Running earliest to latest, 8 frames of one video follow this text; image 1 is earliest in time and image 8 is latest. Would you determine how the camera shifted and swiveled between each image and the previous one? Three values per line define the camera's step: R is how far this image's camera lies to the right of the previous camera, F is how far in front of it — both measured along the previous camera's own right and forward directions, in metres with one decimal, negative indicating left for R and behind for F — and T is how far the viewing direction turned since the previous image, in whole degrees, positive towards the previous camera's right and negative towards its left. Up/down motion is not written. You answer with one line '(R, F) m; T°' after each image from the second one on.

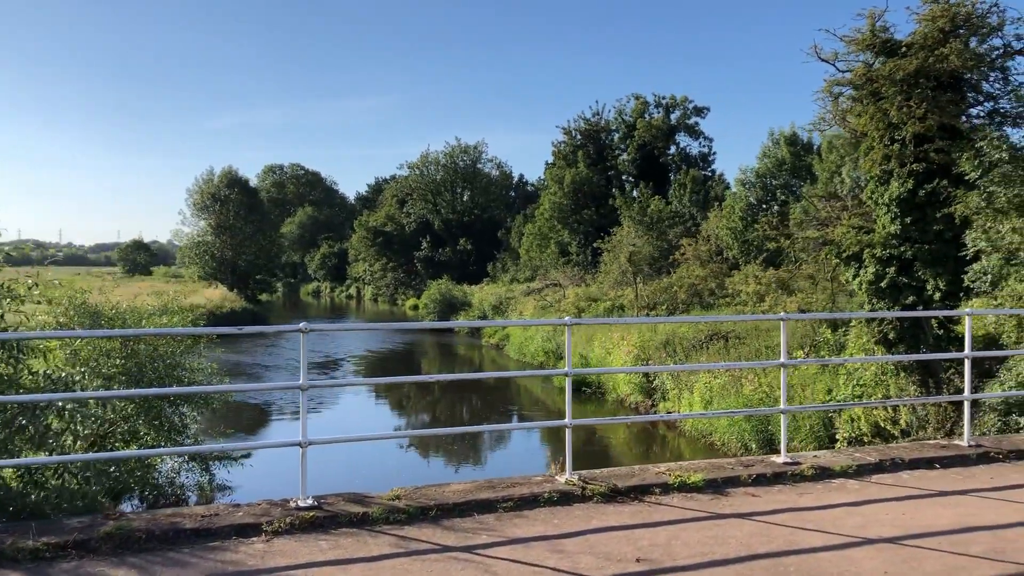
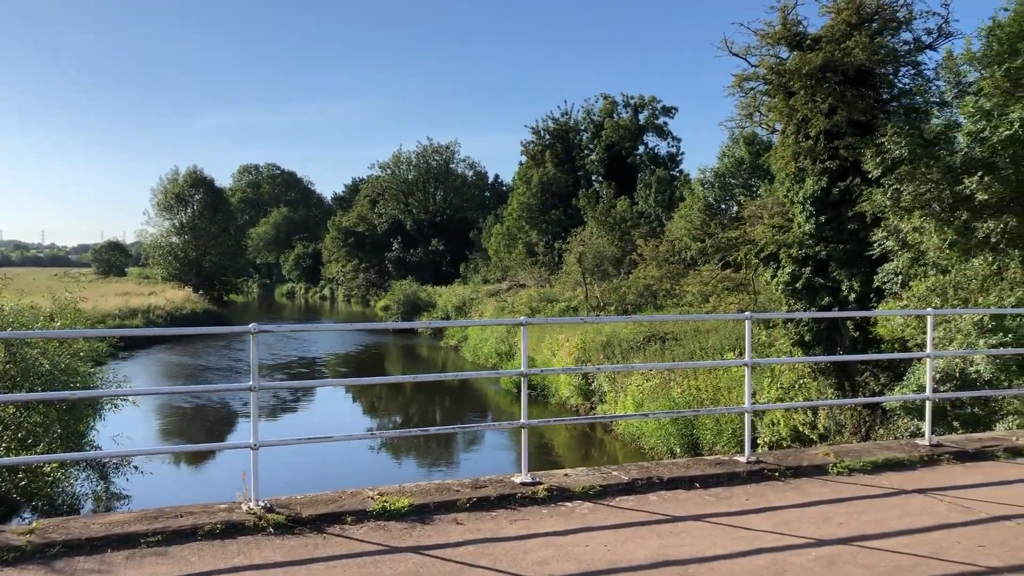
(+1.1, +0.4) m; +1°
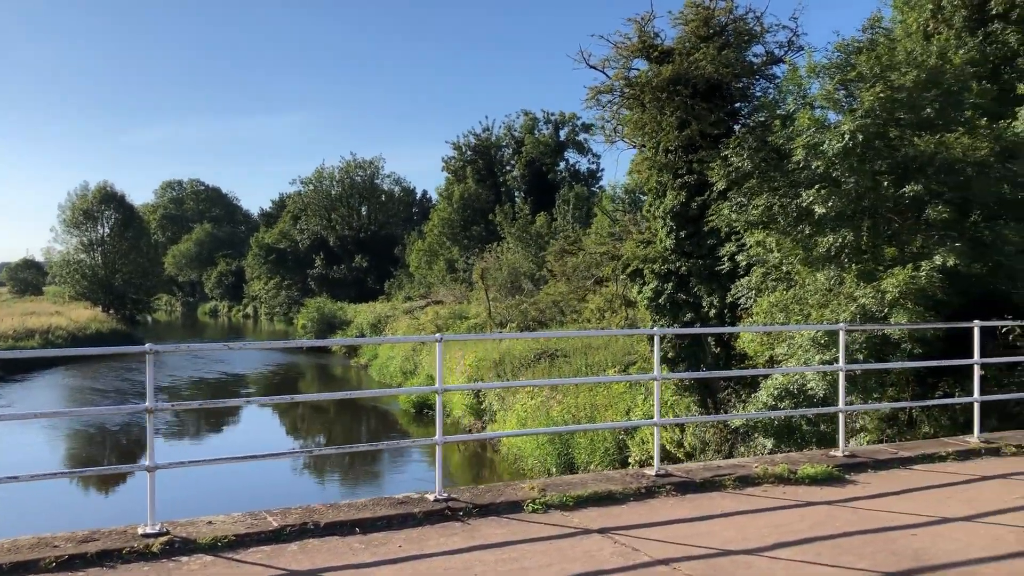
(+1.1, +0.4) m; +4°
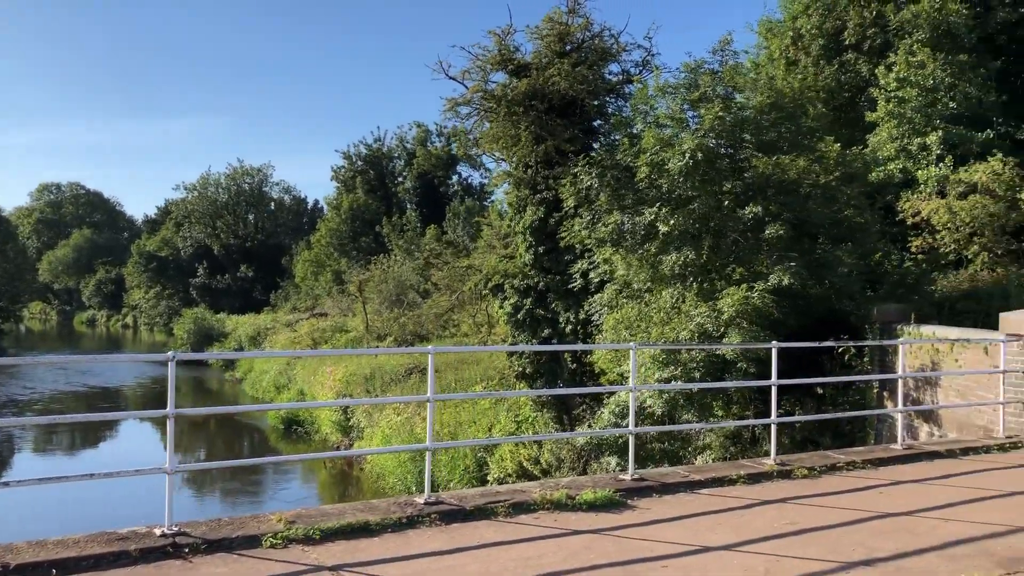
(+0.6, +0.2) m; +6°
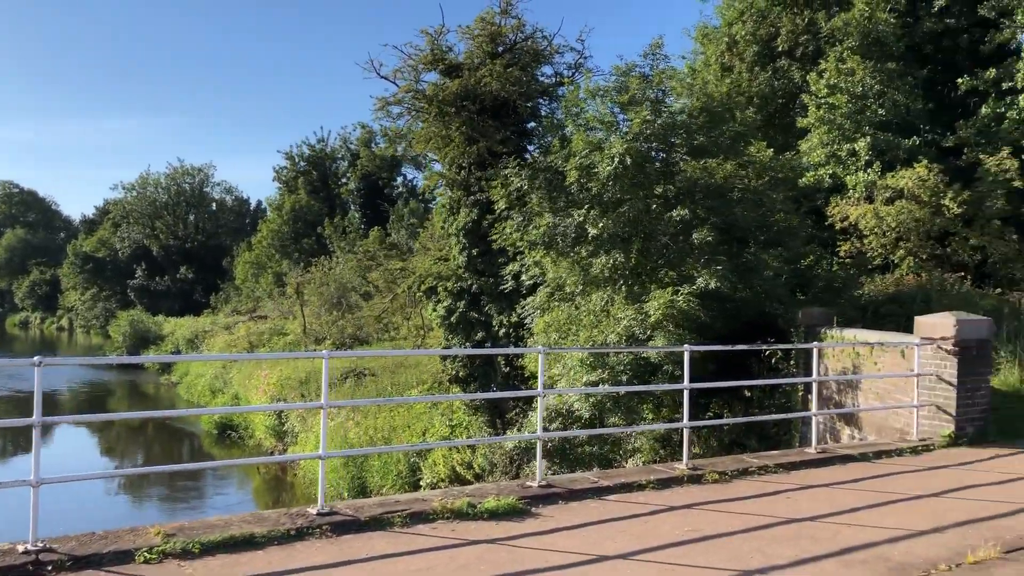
(+0.2, +0.1) m; +3°
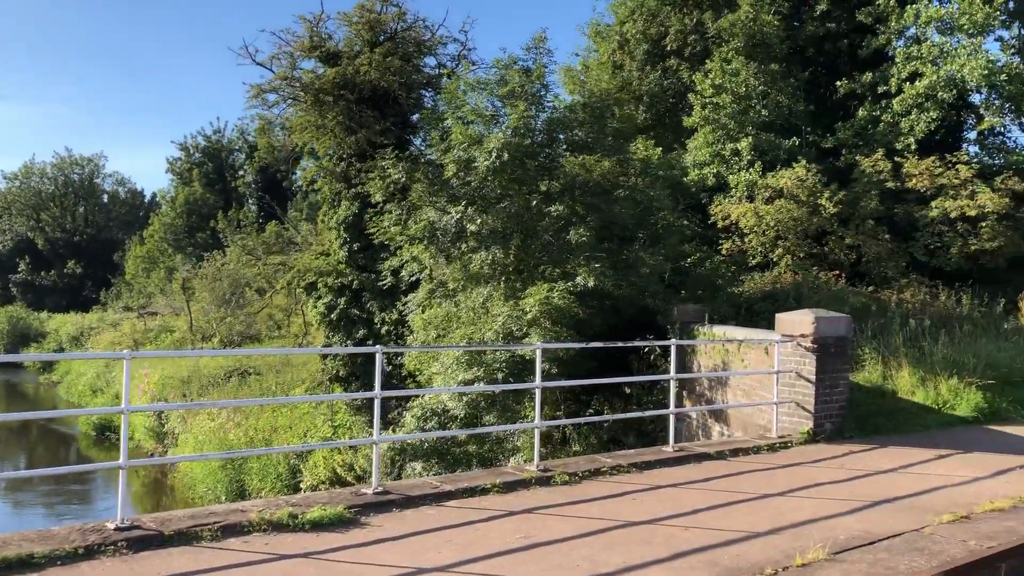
(+0.3, +0.2) m; +6°
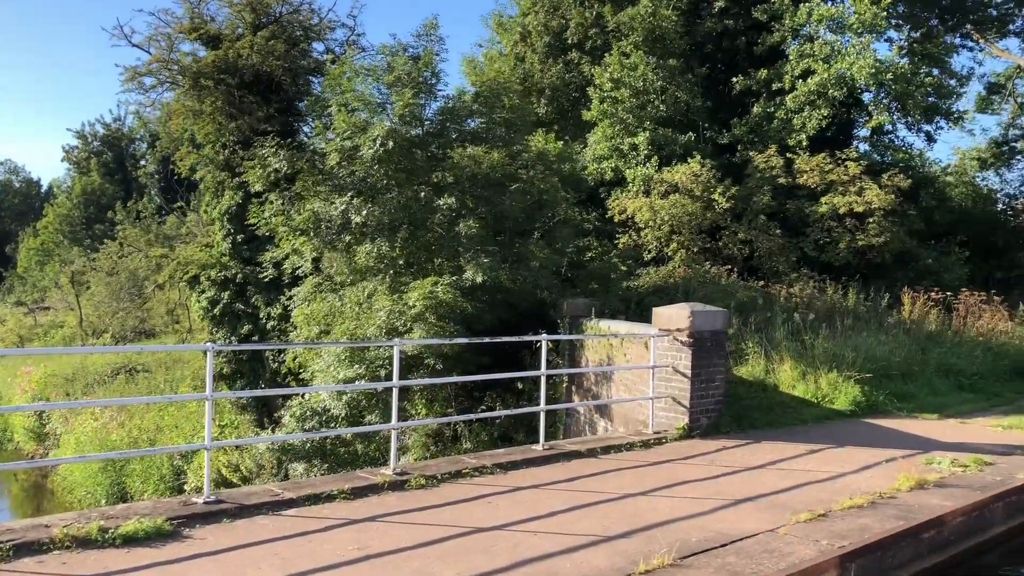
(+0.3, +0.2) m; +5°
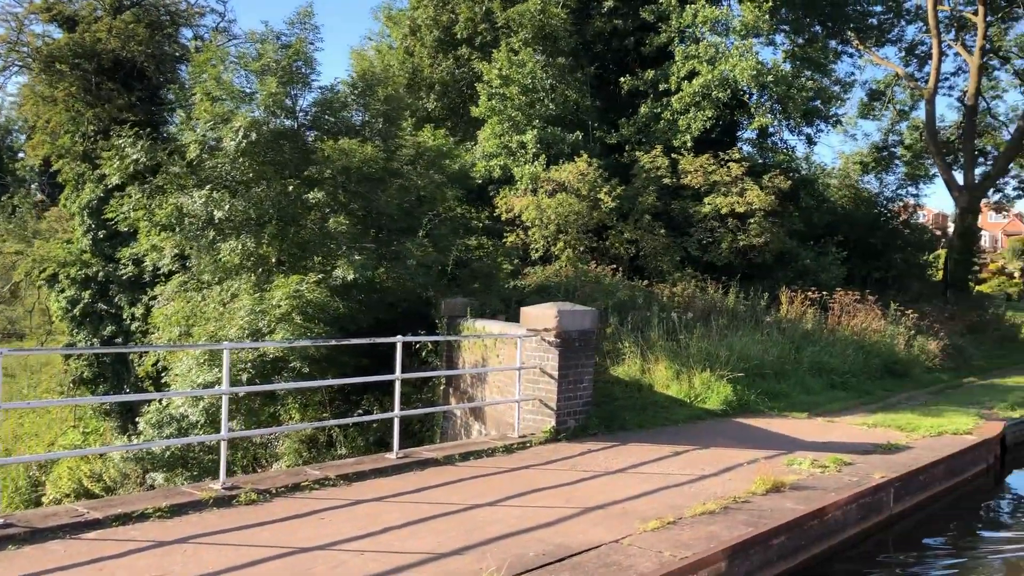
(+0.3, +0.3) m; +6°
